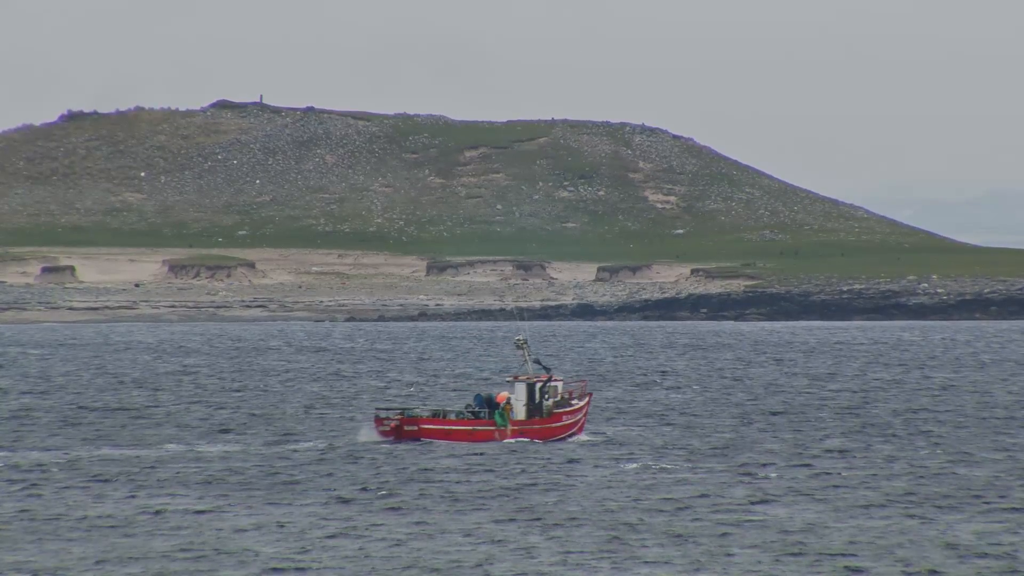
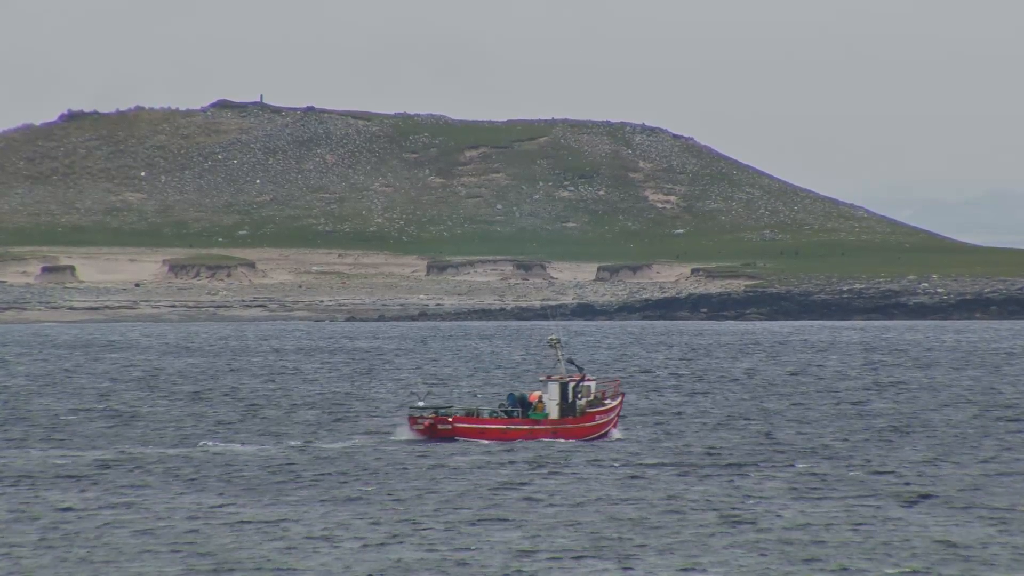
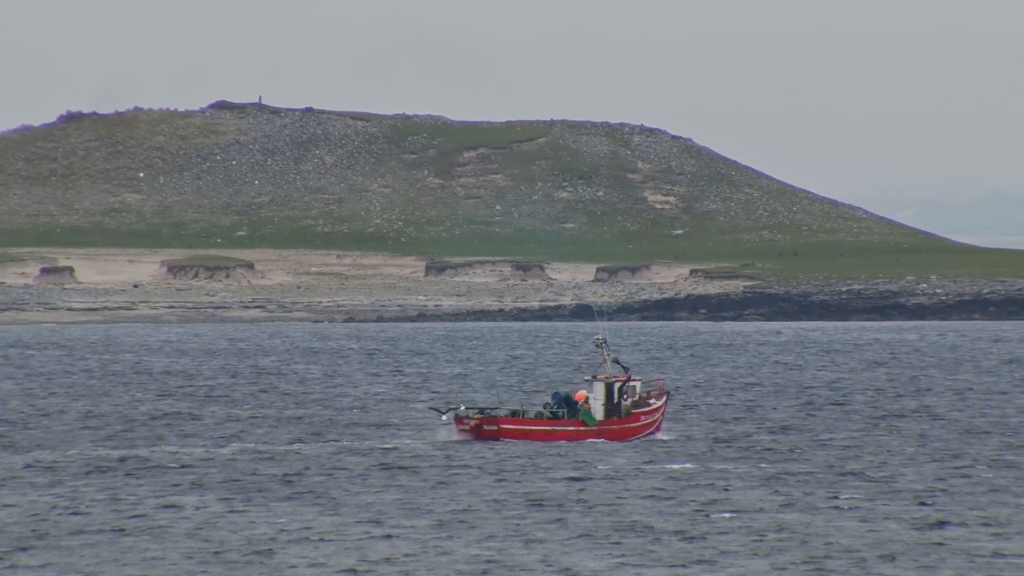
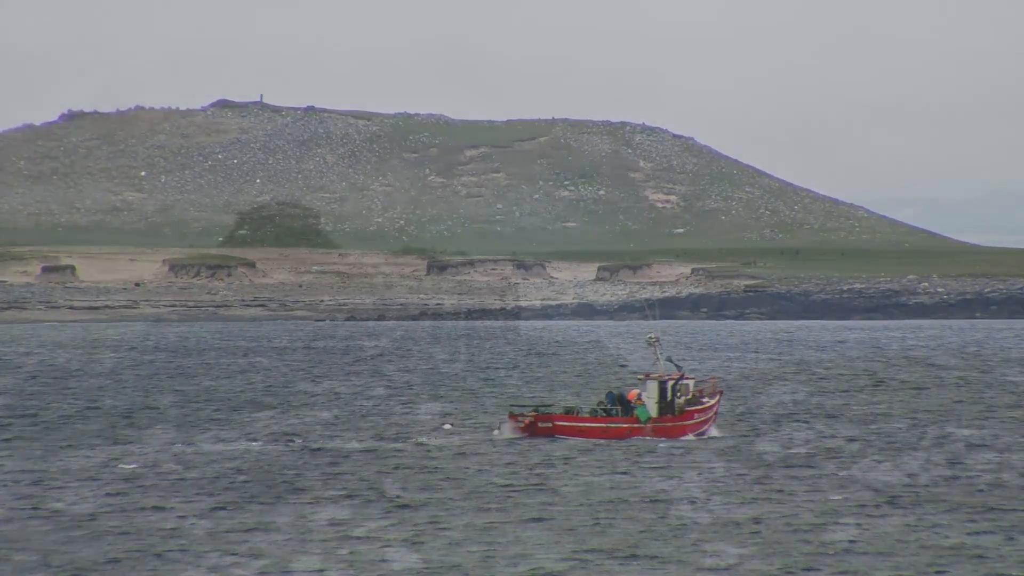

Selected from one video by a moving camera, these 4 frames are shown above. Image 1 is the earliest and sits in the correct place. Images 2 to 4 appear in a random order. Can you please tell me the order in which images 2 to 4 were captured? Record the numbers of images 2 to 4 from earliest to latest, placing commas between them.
2, 3, 4
